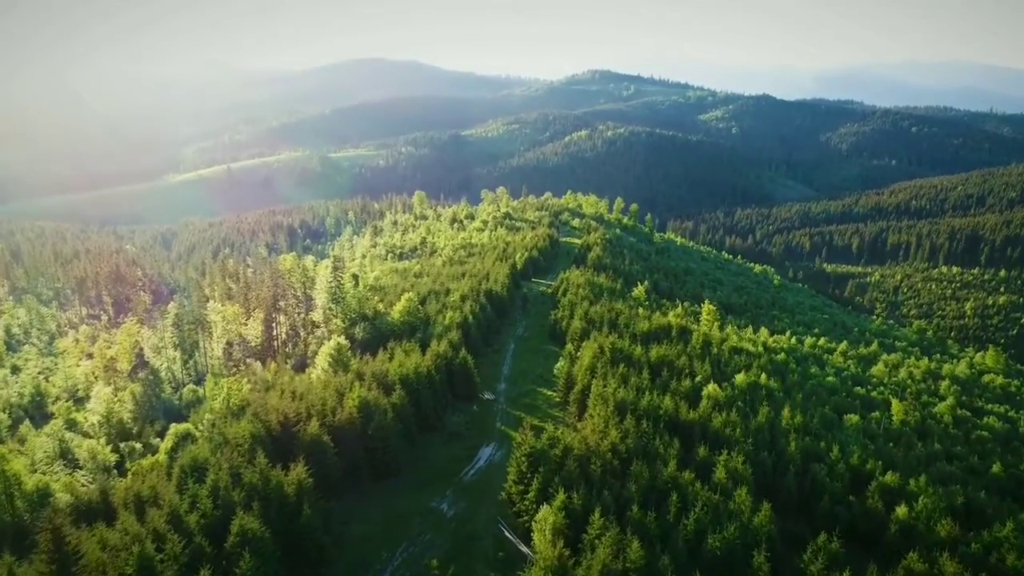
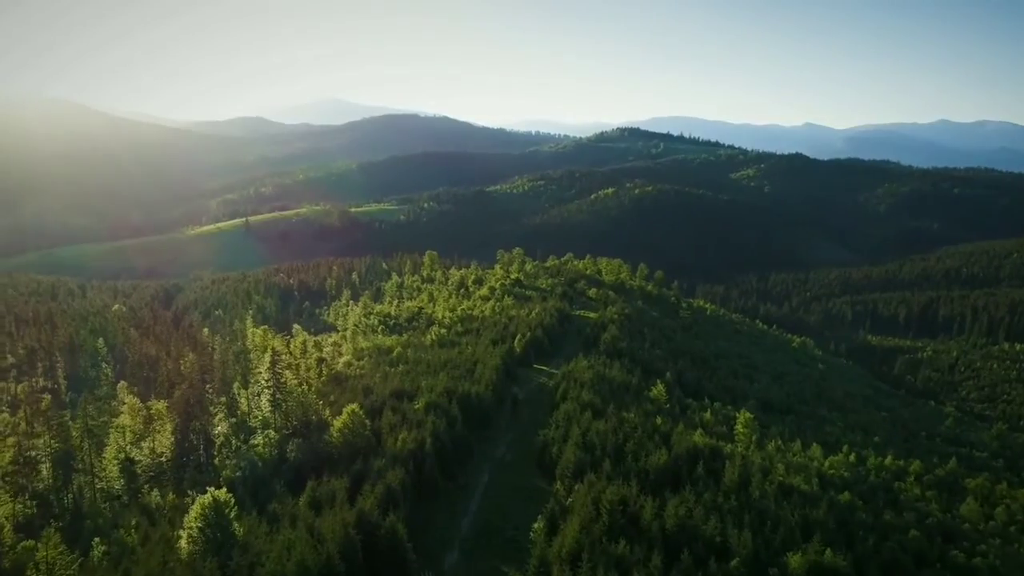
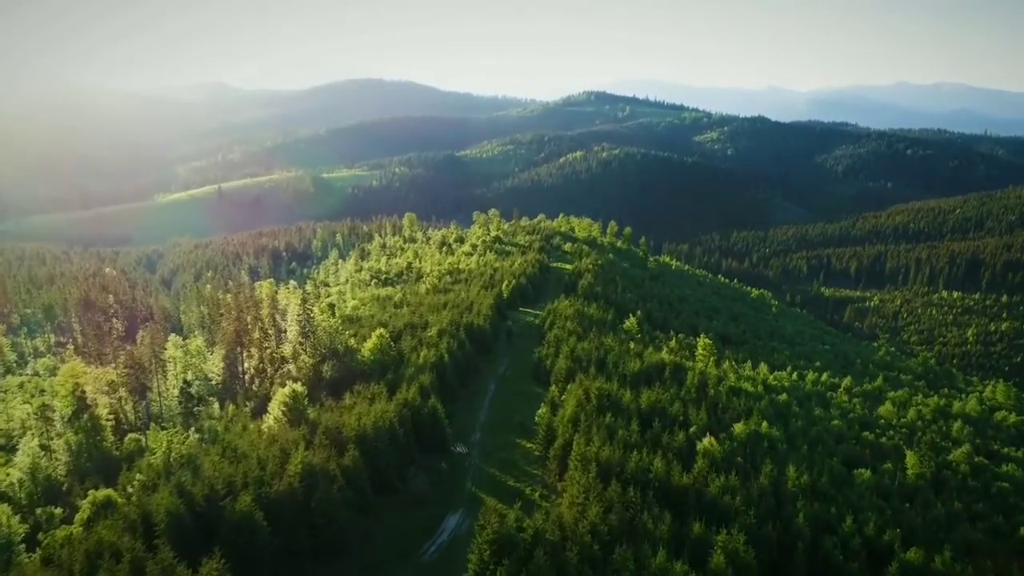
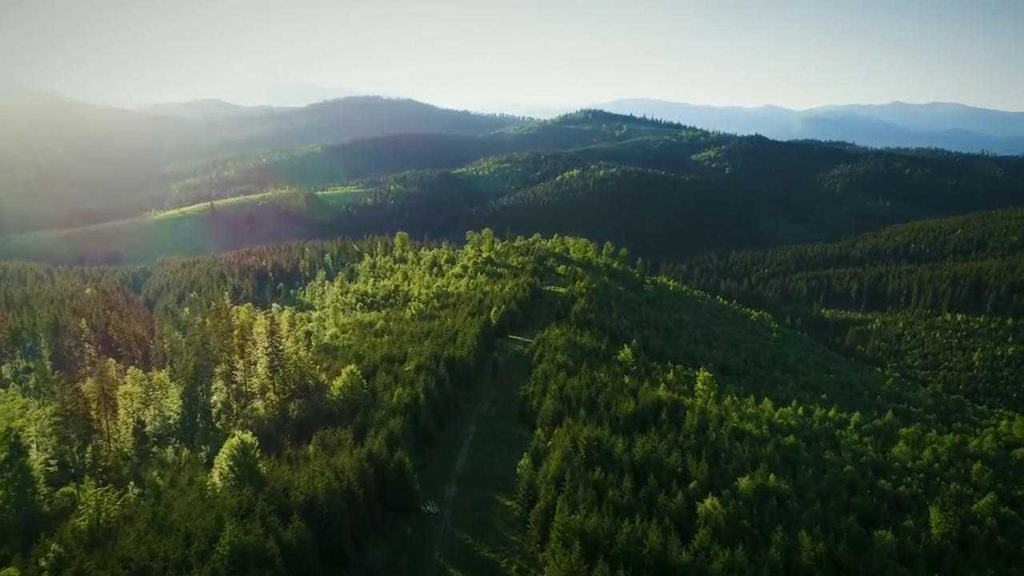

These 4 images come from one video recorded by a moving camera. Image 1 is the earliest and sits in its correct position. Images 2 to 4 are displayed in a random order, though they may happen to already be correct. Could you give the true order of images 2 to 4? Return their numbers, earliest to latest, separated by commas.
3, 4, 2
